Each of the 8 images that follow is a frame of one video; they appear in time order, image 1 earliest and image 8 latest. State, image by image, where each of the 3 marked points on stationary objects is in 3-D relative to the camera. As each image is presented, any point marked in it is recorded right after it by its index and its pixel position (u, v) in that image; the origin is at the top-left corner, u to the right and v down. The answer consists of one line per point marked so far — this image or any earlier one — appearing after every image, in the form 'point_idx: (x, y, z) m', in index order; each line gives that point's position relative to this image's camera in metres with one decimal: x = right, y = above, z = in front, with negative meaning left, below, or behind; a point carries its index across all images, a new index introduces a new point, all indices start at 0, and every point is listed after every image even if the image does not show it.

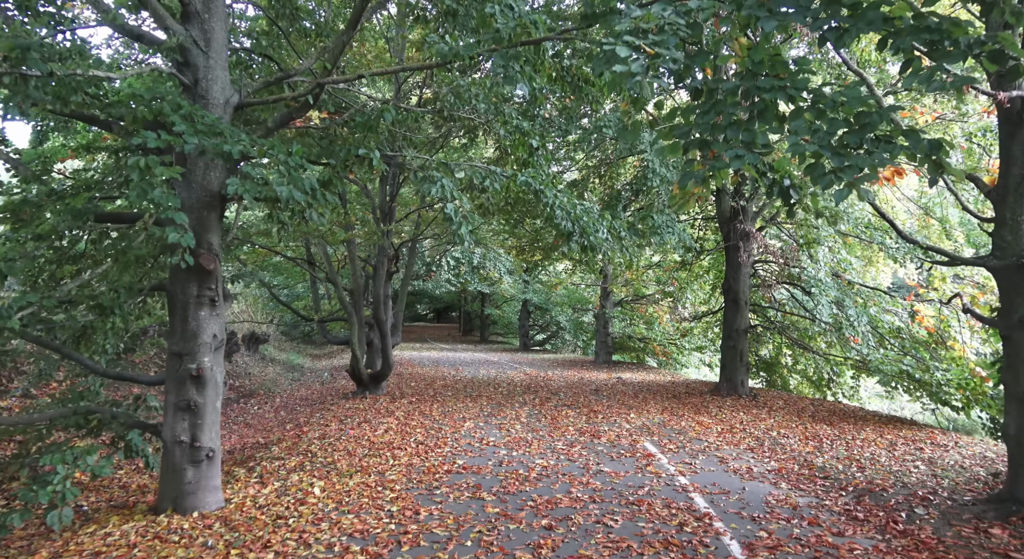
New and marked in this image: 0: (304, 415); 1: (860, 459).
0: (-3.5, -2.3, +11.0) m
1: (+4.0, -2.1, +7.5) m
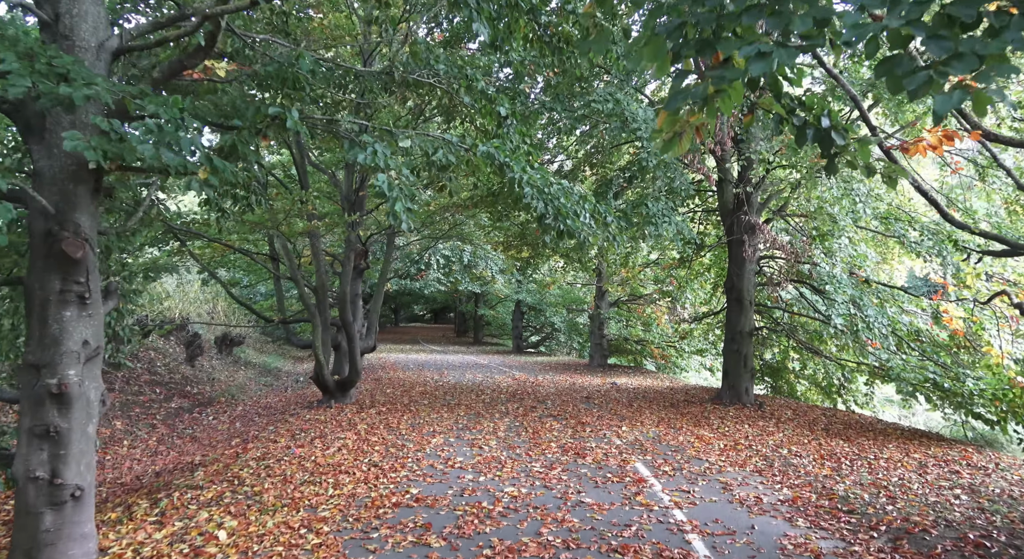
0: (-3.9, -2.2, +9.9) m
1: (+3.7, -2.0, +6.4) m
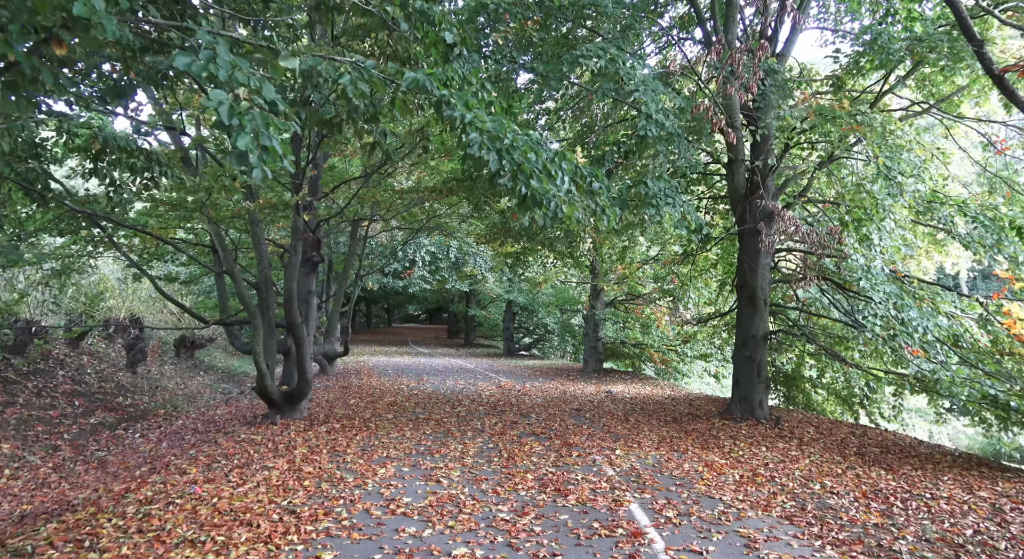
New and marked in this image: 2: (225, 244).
0: (-4.2, -2.2, +8.3) m
1: (+3.3, -2.0, +4.8) m
2: (-3.9, +0.5, +8.9) m
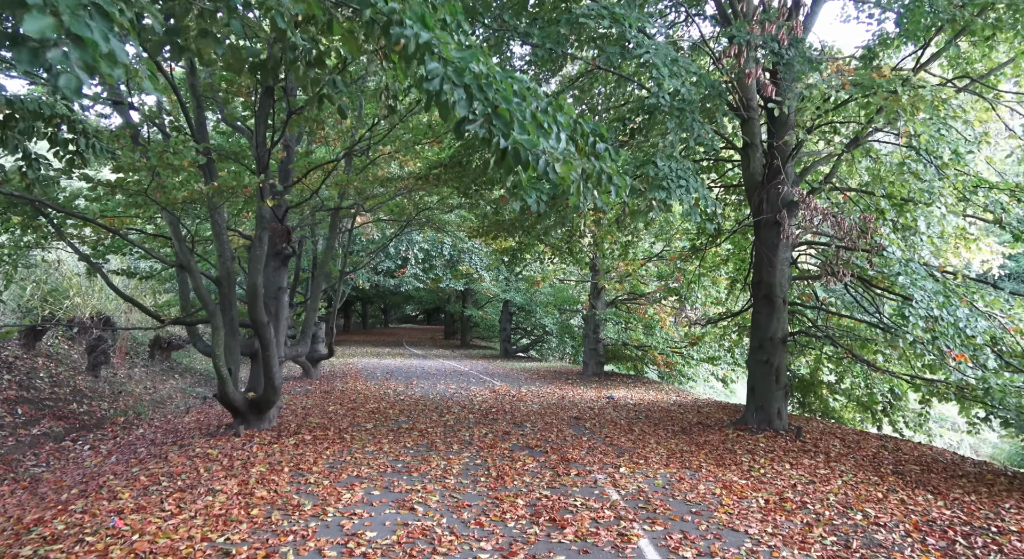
0: (-4.3, -2.1, +7.3) m
1: (+3.2, -1.9, +3.8) m
2: (-4.0, +0.6, +7.9) m
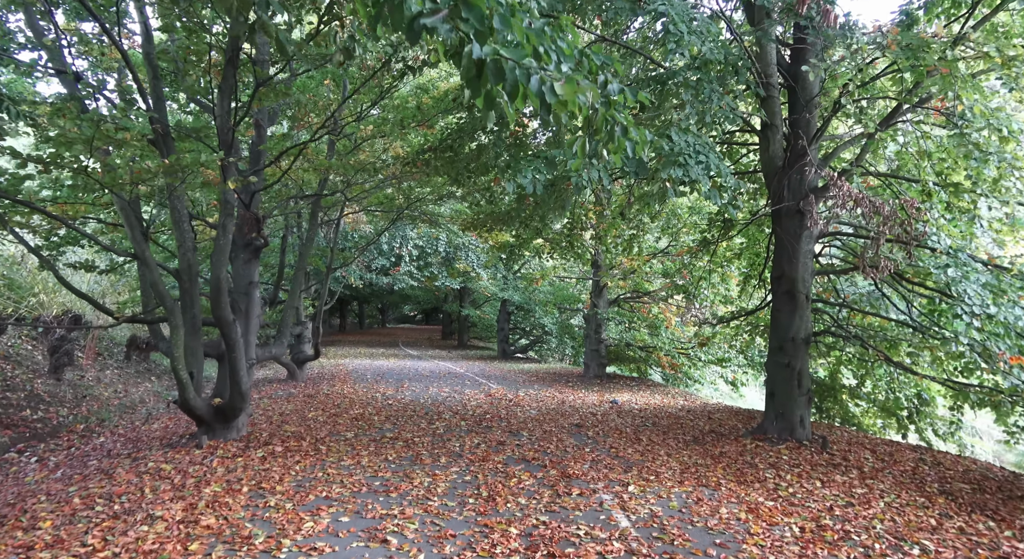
0: (-4.4, -2.0, +6.5) m
1: (+3.2, -1.8, +3.0) m
2: (-4.1, +0.7, +7.1) m
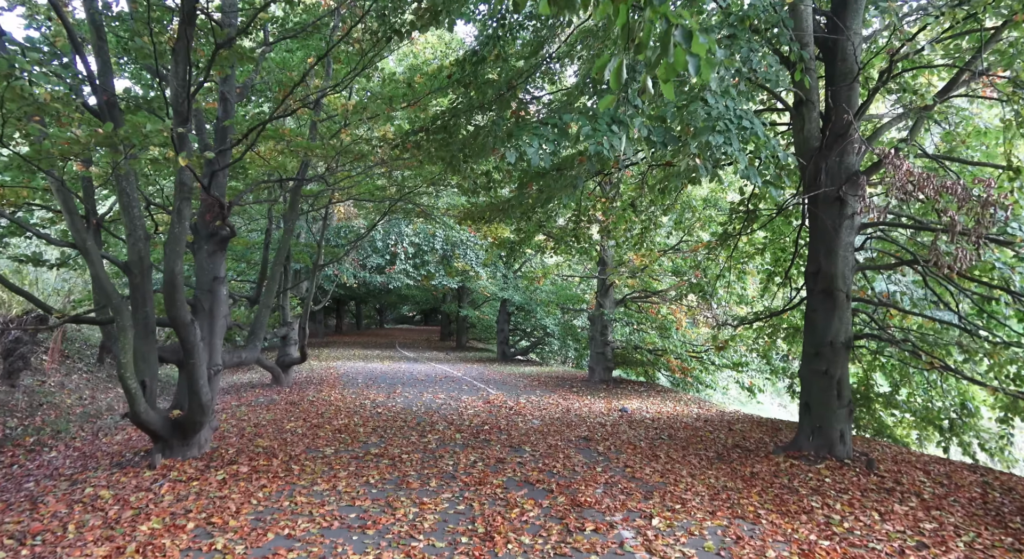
0: (-4.4, -1.9, +5.4) m
1: (+3.2, -1.8, +2.0) m
2: (-4.1, +0.7, +6.1) m
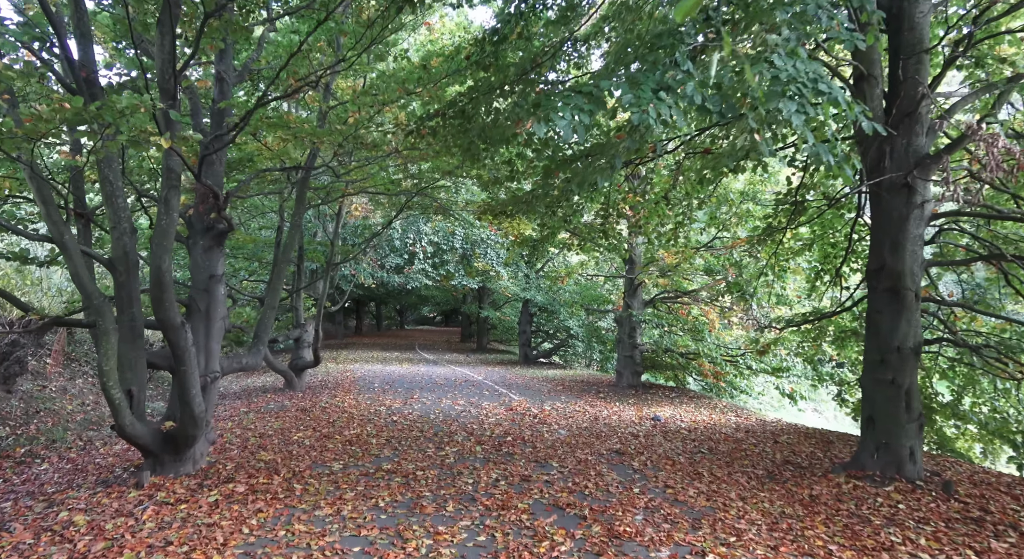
0: (-4.1, -1.9, +4.8) m
1: (+3.3, -1.7, +1.1) m
2: (-3.9, +0.7, +5.4) m
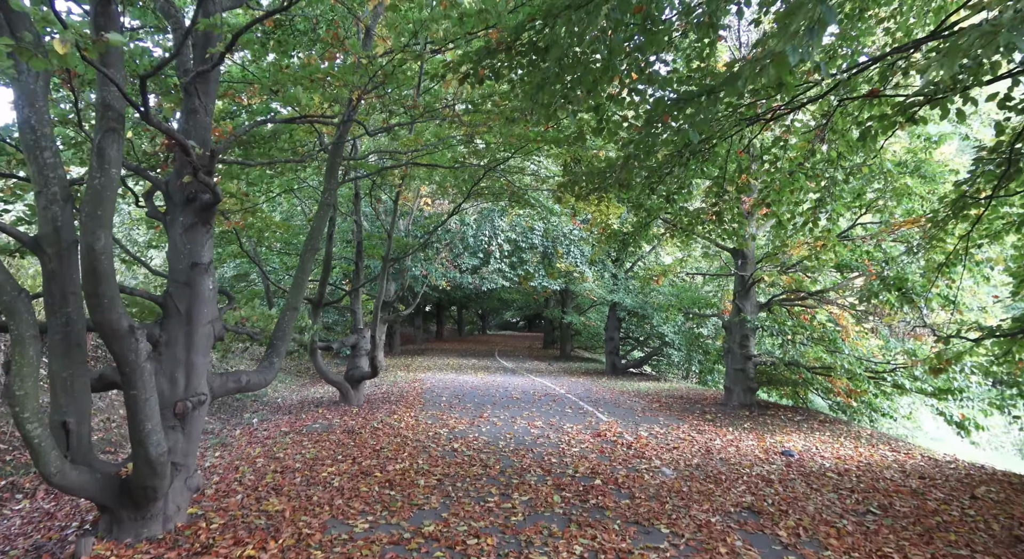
0: (-3.7, -1.8, +3.3) m
1: (+3.2, -1.6, -1.4) m
2: (-3.3, +0.8, +3.9) m
